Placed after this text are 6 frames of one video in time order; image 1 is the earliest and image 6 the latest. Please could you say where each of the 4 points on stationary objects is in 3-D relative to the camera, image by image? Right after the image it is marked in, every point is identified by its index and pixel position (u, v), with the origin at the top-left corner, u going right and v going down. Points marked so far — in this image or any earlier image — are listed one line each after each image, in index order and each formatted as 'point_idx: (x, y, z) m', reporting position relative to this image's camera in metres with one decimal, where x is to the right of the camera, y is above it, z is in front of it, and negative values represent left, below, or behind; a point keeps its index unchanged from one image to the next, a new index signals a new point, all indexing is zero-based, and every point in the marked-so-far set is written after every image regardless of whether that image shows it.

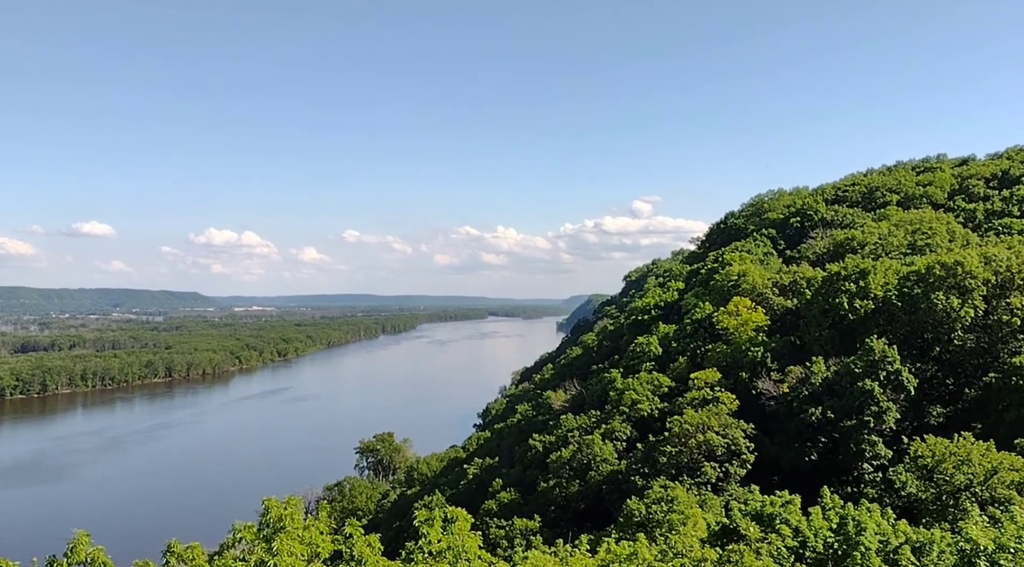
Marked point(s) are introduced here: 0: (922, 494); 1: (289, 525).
0: (+9.4, -4.8, +19.0) m
1: (-4.6, -4.9, +17.1) m
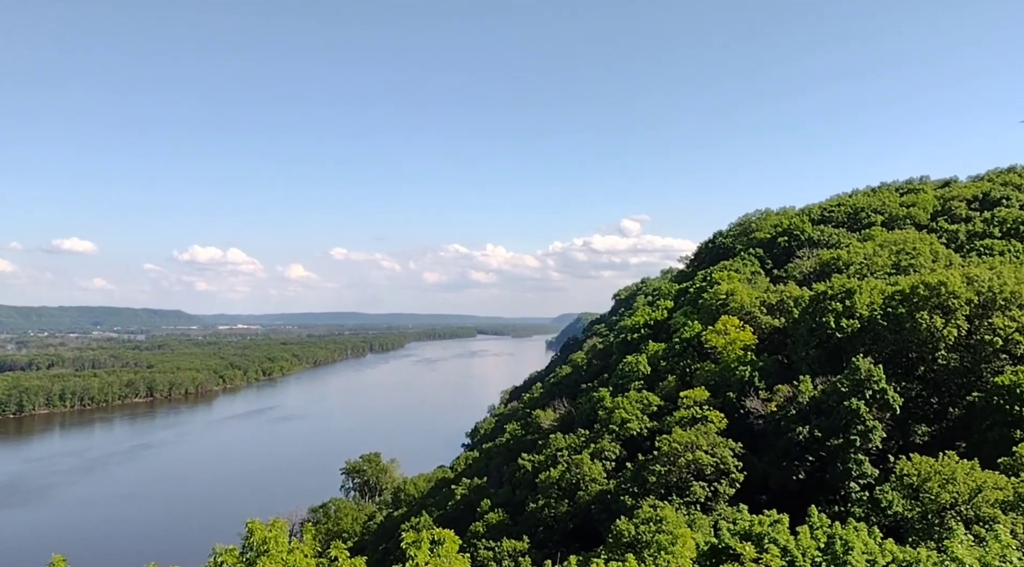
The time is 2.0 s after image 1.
0: (+9.2, -5.3, +19.1) m
1: (-4.7, -5.3, +16.7) m
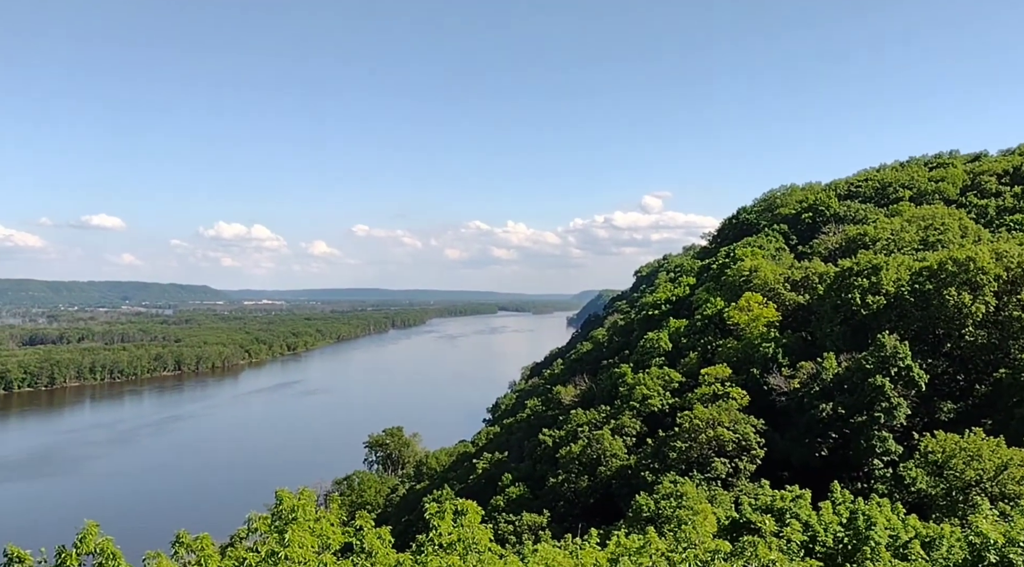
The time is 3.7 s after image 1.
0: (+9.6, -4.7, +18.9) m
1: (-4.3, -4.8, +17.1) m
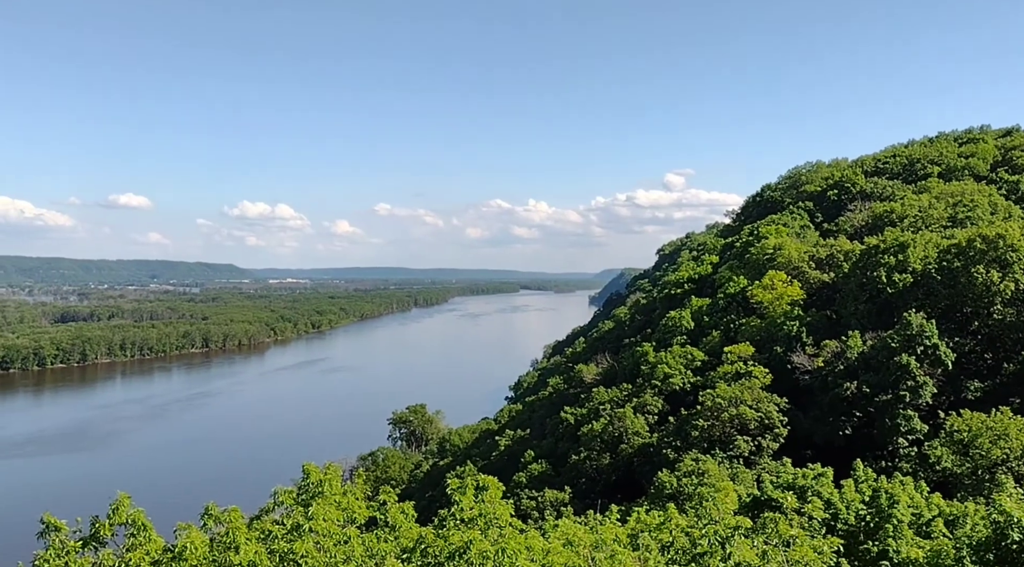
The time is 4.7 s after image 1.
0: (+10.1, -4.2, +18.7) m
1: (-3.9, -4.3, +17.4) m
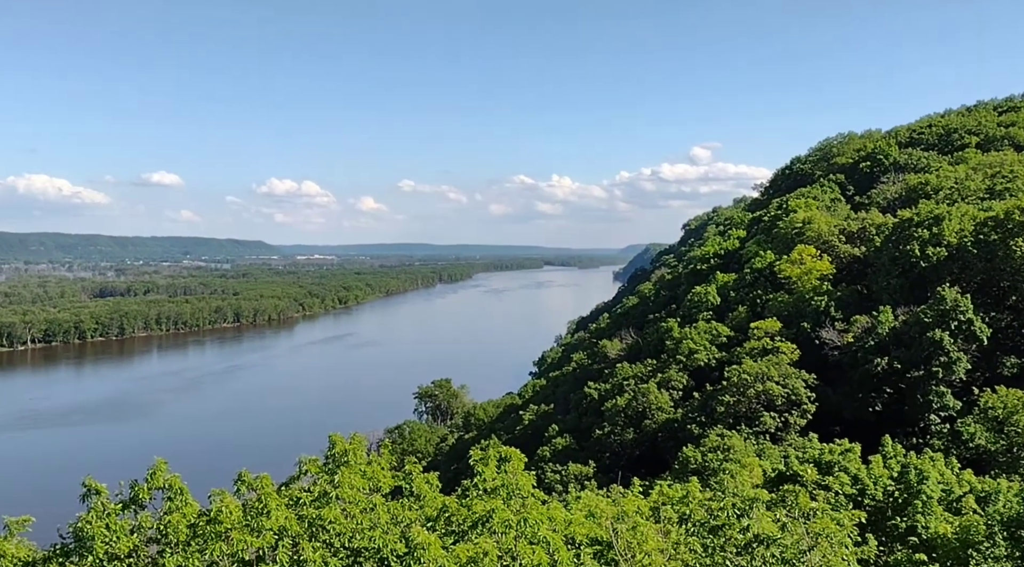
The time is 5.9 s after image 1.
0: (+10.5, -3.5, +18.3) m
1: (-3.6, -3.7, +17.8) m
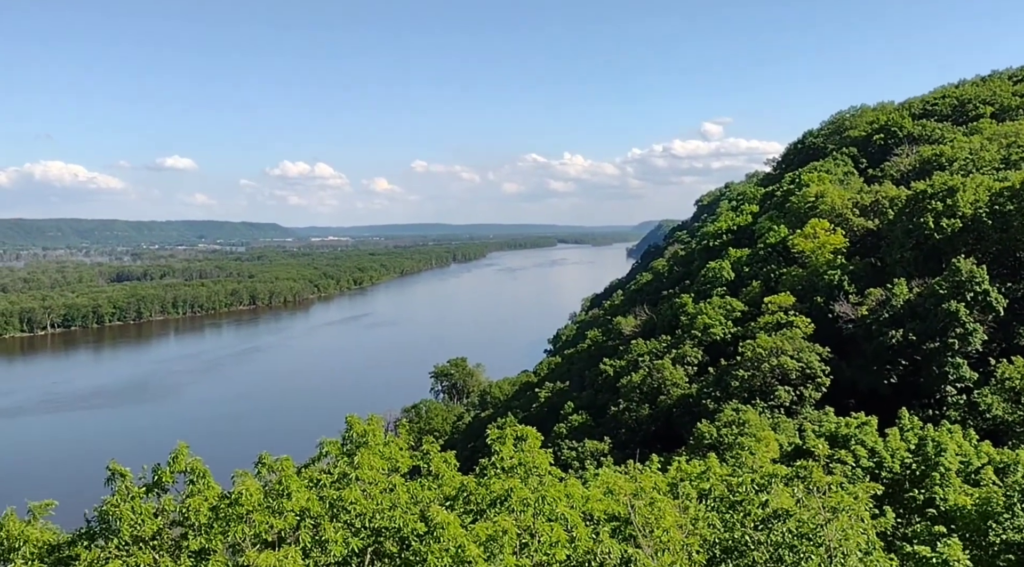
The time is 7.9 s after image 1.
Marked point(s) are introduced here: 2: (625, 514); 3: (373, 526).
0: (+10.8, -2.9, +18.3) m
1: (-3.2, -3.3, +18.0) m
2: (+2.0, -4.1, +14.8) m
3: (-2.2, -3.9, +13.4) m
